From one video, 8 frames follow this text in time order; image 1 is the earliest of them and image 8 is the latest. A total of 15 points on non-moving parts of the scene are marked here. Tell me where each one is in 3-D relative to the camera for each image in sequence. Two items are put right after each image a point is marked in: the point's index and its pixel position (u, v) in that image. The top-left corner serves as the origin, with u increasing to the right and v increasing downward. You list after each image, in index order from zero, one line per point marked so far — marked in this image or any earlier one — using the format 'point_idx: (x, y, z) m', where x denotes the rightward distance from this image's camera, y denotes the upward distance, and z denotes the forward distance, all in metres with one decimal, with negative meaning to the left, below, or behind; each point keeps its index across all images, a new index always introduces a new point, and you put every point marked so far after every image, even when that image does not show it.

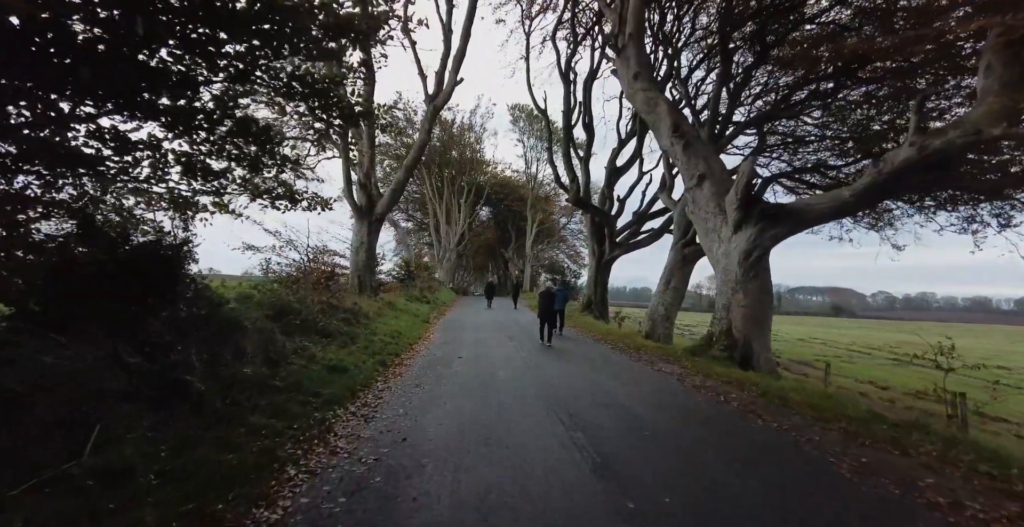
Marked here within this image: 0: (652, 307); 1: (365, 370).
0: (+6.3, -2.0, +18.8) m
1: (-3.1, -2.2, +8.9) m
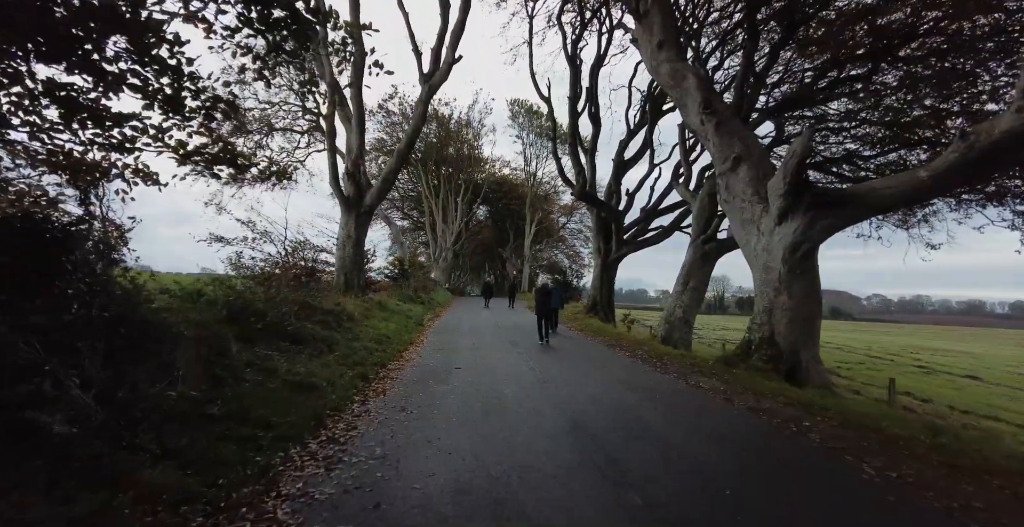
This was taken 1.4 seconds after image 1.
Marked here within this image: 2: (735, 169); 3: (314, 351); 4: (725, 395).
0: (+6.4, -1.9, +17.2) m
1: (-2.9, -2.1, +7.2) m
2: (+5.8, +2.4, +10.9) m
3: (-4.1, -1.8, +8.7) m
4: (+3.9, -2.4, +7.7) m
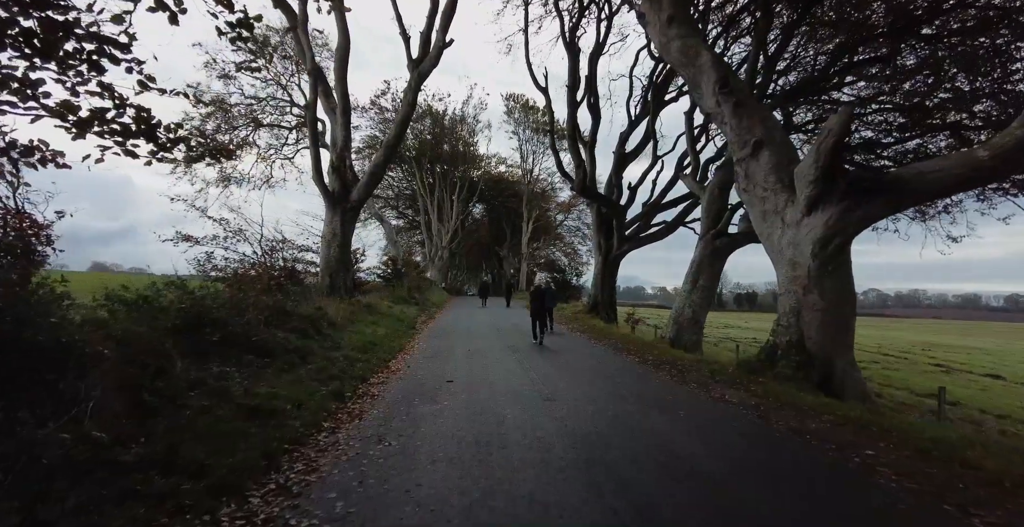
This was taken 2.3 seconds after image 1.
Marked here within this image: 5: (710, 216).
0: (+6.3, -1.8, +16.1) m
1: (-2.9, -2.1, +6.1) m
2: (+5.7, +2.5, +9.9) m
3: (-4.1, -1.8, +7.6) m
4: (+3.9, -2.4, +6.7) m
5: (+7.6, +1.8, +16.2) m
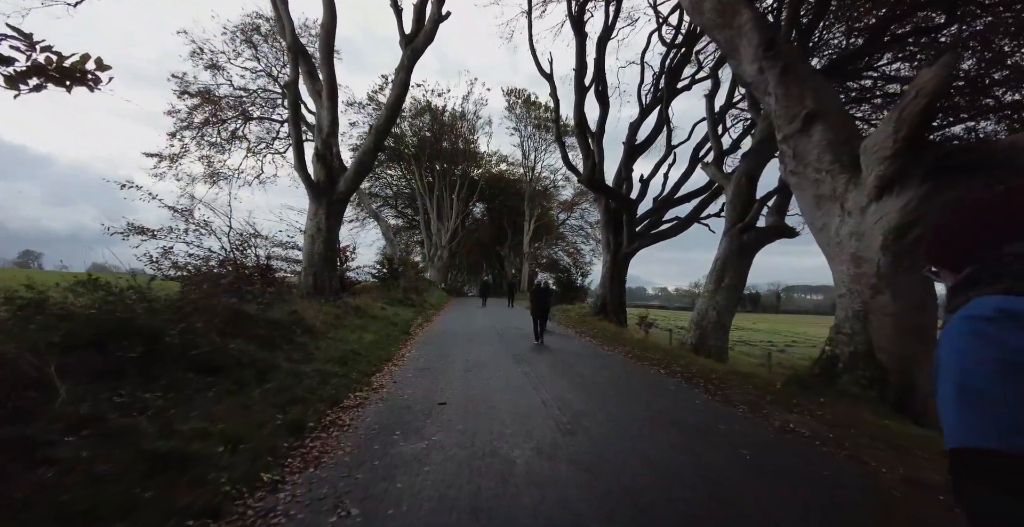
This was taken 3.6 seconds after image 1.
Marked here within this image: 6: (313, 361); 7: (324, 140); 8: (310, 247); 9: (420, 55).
0: (+6.5, -1.7, +14.6) m
1: (-2.8, -2.0, +4.5) m
2: (+5.8, +2.6, +8.3) m
3: (-4.0, -1.7, +6.0) m
4: (+4.0, -2.3, +5.1) m
5: (+7.7, +1.9, +14.6) m
6: (-3.9, -1.9, +8.2) m
7: (-6.7, +4.4, +15.1) m
8: (-7.1, +0.6, +14.7) m
9: (-3.2, +7.1, +14.4) m
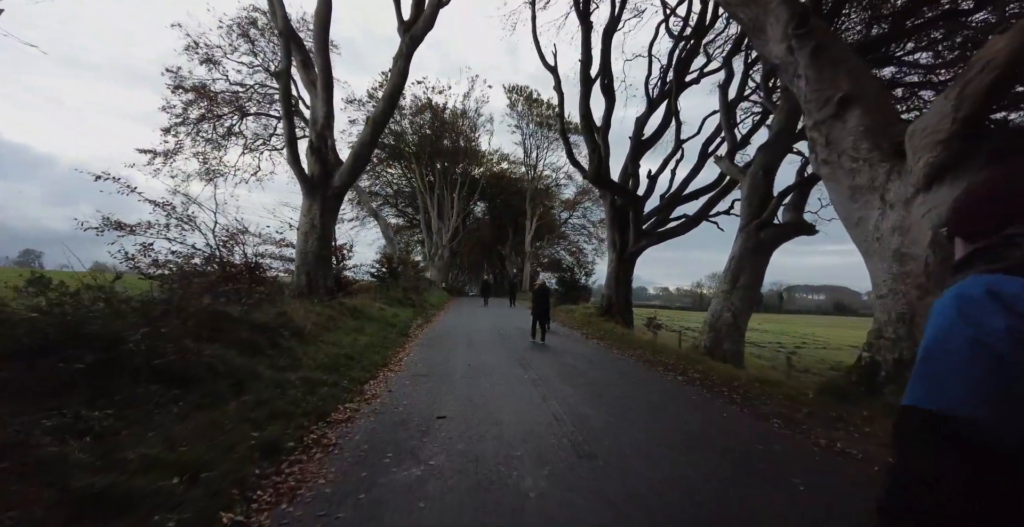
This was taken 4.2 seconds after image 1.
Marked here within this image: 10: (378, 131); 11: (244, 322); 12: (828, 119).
0: (+6.6, -1.6, +13.8) m
1: (-2.7, -2.0, +3.8) m
2: (+5.9, +2.7, +7.5) m
3: (-3.9, -1.7, +5.3) m
4: (+4.1, -2.2, +4.3) m
5: (+7.9, +1.9, +13.8) m
6: (-3.8, -1.9, +7.4) m
7: (-6.6, +4.5, +14.4) m
8: (-6.9, +0.6, +14.0) m
9: (-3.0, +7.2, +13.7) m
10: (-4.5, +4.4, +14.1) m
11: (-5.0, -1.1, +7.8) m
12: (+5.8, +2.6, +7.7) m
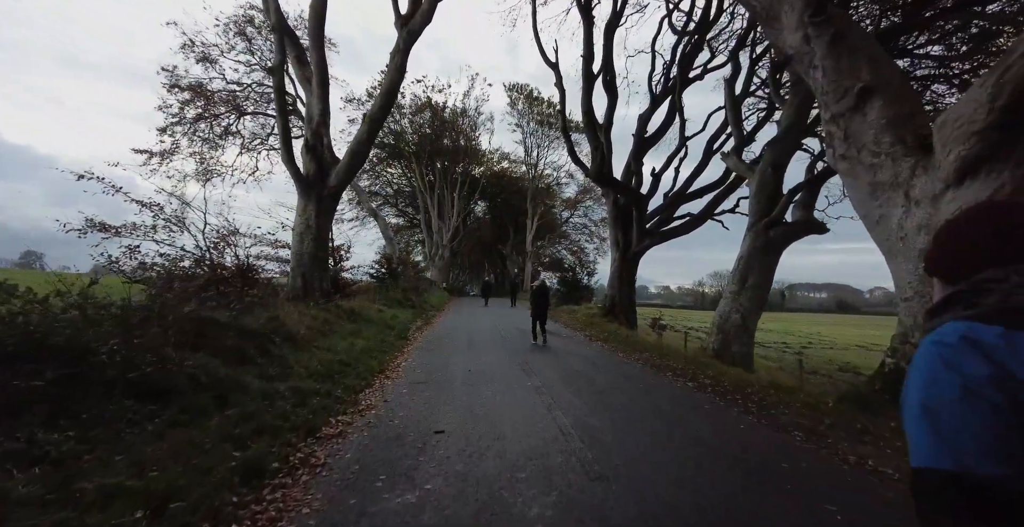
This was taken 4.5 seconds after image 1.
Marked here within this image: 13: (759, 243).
0: (+6.6, -1.6, +13.4) m
1: (-2.7, -2.0, +3.4) m
2: (+6.0, +2.6, +7.1) m
3: (-3.9, -1.8, +4.9) m
4: (+4.2, -2.3, +3.9) m
5: (+7.9, +2.0, +13.4) m
6: (-3.7, -1.9, +7.1) m
7: (-6.6, +4.4, +14.0) m
8: (-6.9, +0.6, +13.6) m
9: (-3.0, +7.1, +13.2) m
10: (-4.4, +4.4, +13.7) m
11: (-4.9, -1.2, +7.4) m
12: (+5.8, +2.6, +7.3) m
13: (+7.6, +0.6, +12.9) m
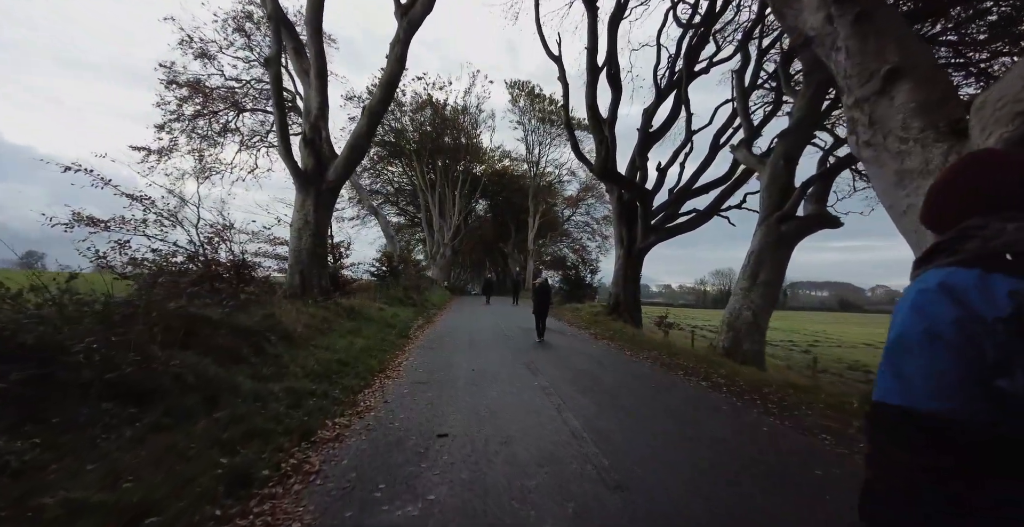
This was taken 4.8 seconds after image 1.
0: (+6.8, -1.5, +13.0) m
1: (-2.6, -1.9, +3.0) m
2: (+6.1, +2.8, +6.7) m
3: (-3.8, -1.7, +4.6) m
4: (+4.3, -2.1, +3.6) m
5: (+8.0, +2.1, +13.0) m
6: (-3.6, -1.8, +6.7) m
7: (-6.5, +4.5, +13.6) m
8: (-6.8, +0.7, +13.3) m
9: (-2.9, +7.2, +12.9) m
10: (-4.3, +4.5, +13.3) m
11: (-4.8, -1.1, +7.1) m
12: (+5.9, +2.8, +6.9) m
13: (+7.7, +0.8, +12.6) m
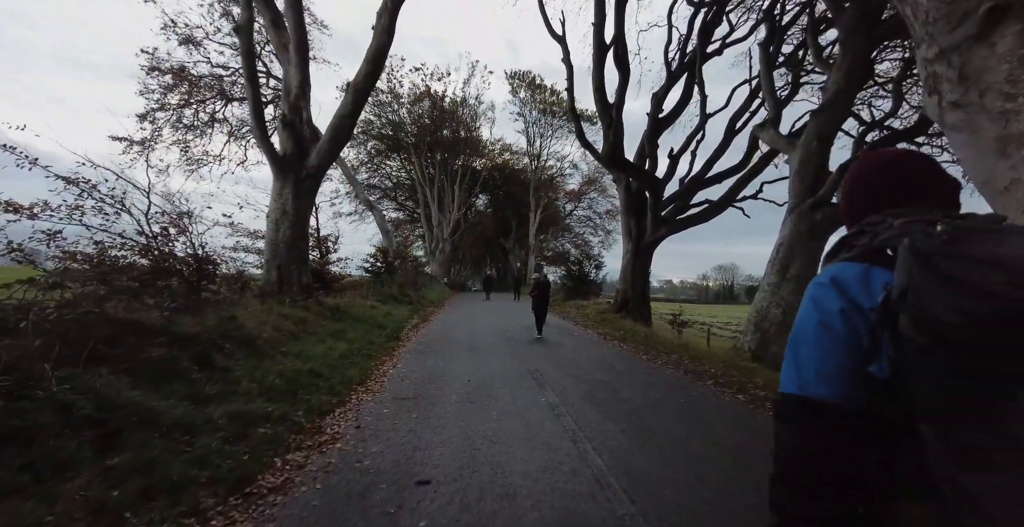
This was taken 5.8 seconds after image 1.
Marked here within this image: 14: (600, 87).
0: (+6.8, -1.3, +11.7) m
1: (-2.5, -1.9, +1.7) m
2: (+6.1, +2.9, +5.4) m
3: (-3.7, -1.6, +3.3) m
4: (+4.3, -2.0, +2.2) m
5: (+8.0, +2.3, +11.6) m
6: (-3.6, -1.7, +5.4) m
7: (-6.4, +4.7, +12.2) m
8: (-6.7, +0.8, +11.9) m
9: (-2.9, +7.4, +11.5) m
10: (-4.3, +4.7, +12.0) m
11: (-4.8, -1.0, +5.8) m
12: (+5.9, +2.9, +5.5) m
13: (+7.8, +1.0, +11.2) m
14: (+4.0, +8.1, +19.4) m
